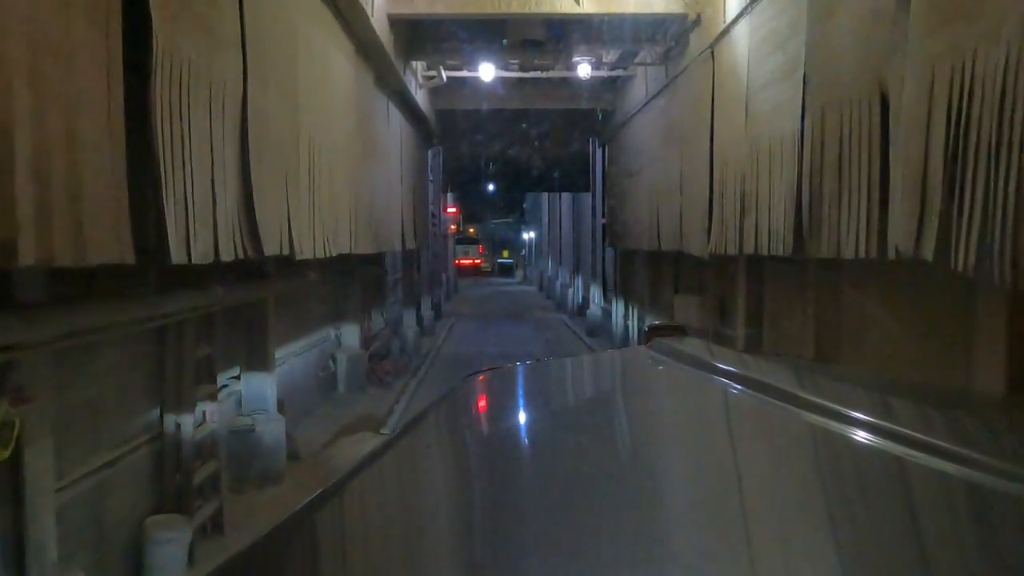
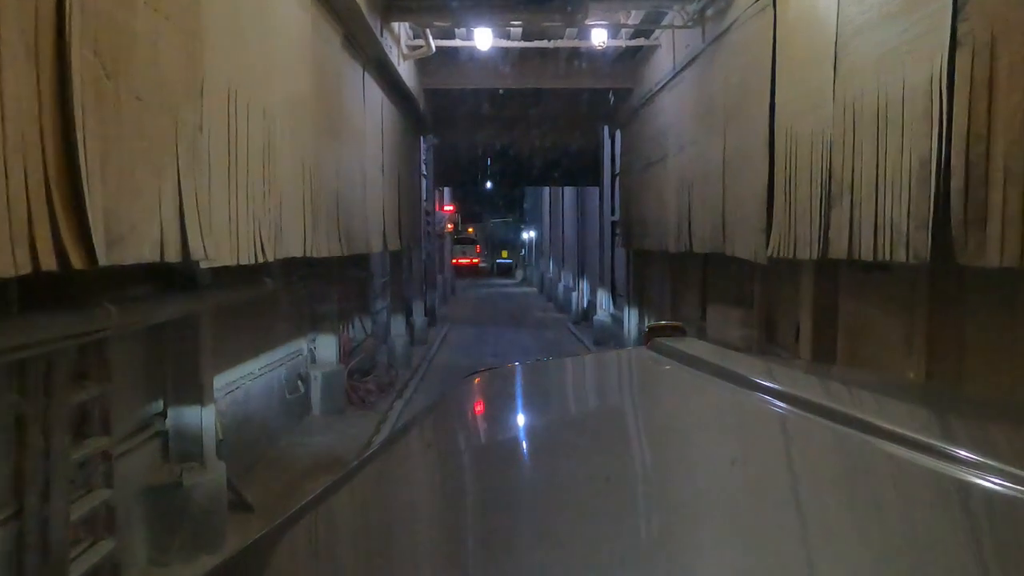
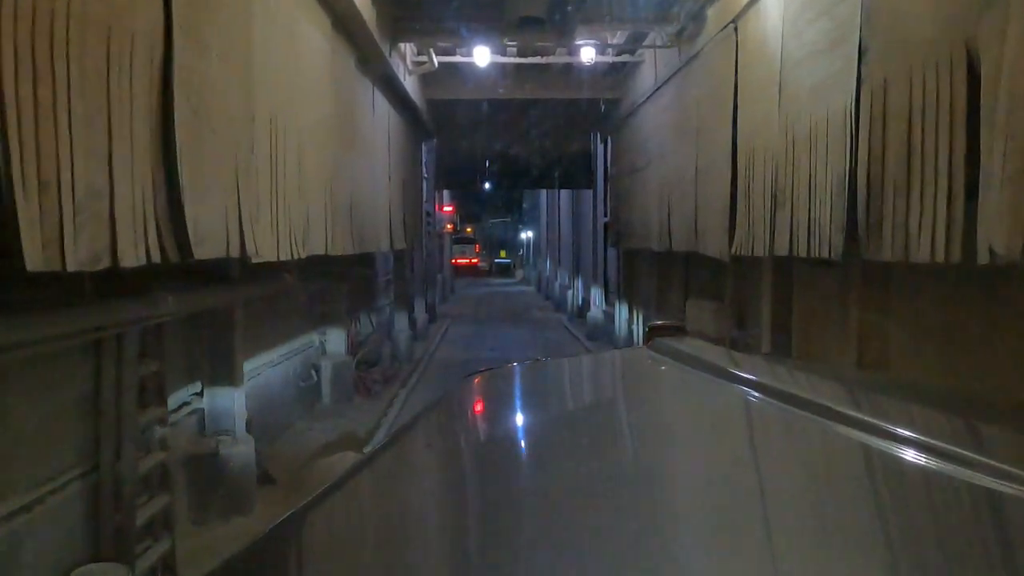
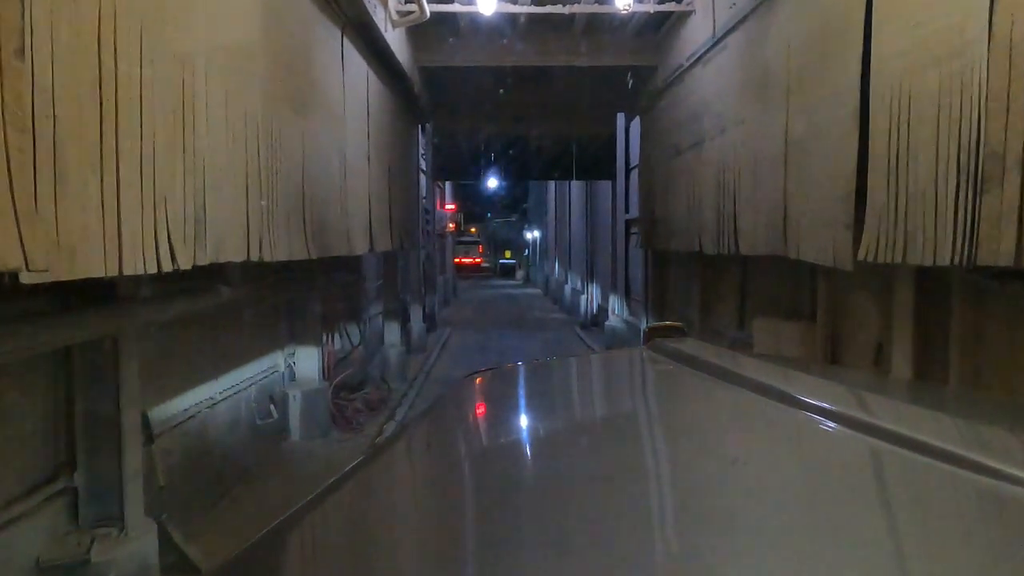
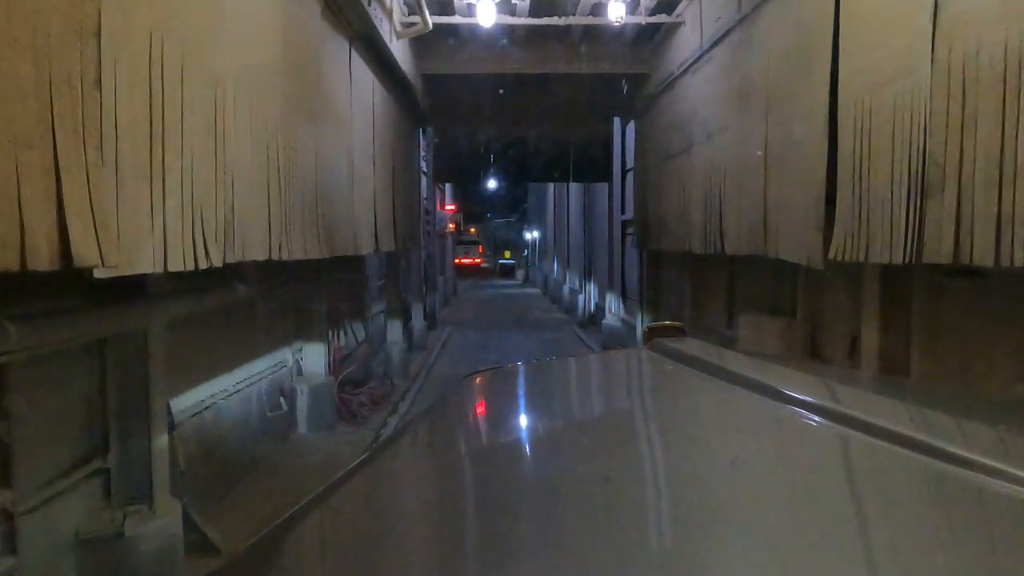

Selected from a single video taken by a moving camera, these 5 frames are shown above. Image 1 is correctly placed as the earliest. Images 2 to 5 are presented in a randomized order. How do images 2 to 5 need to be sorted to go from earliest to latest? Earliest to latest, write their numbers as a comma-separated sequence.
3, 2, 5, 4
